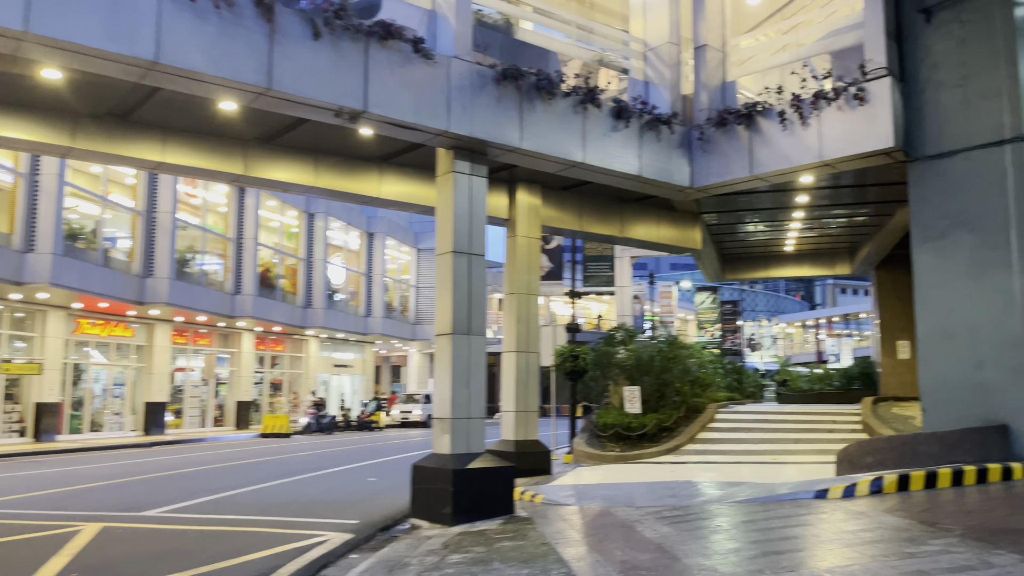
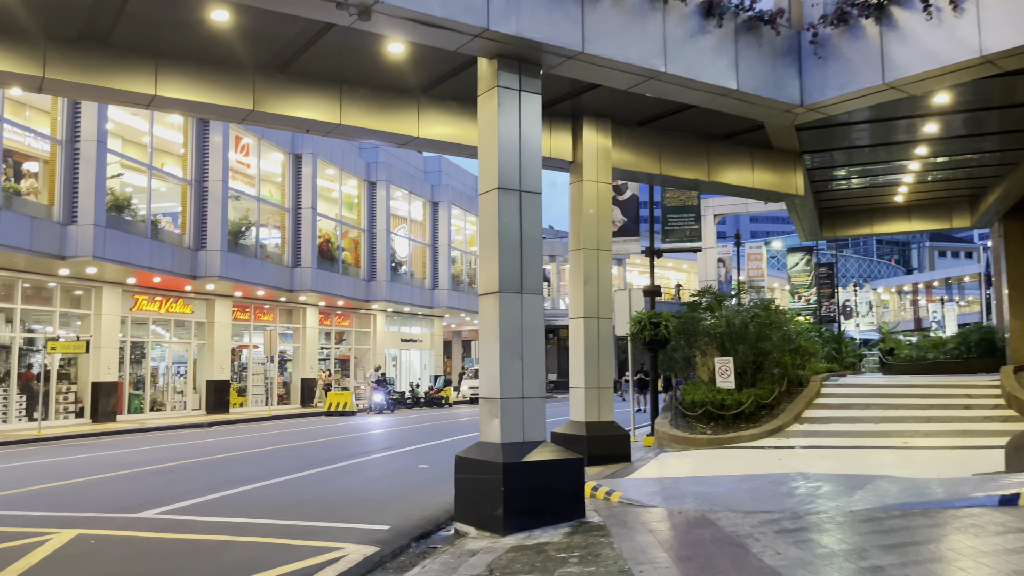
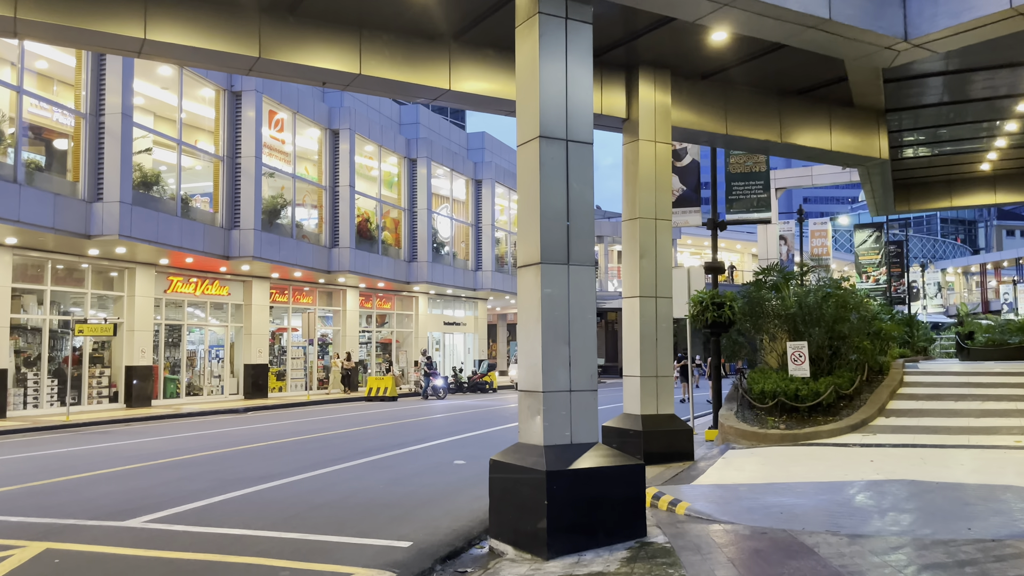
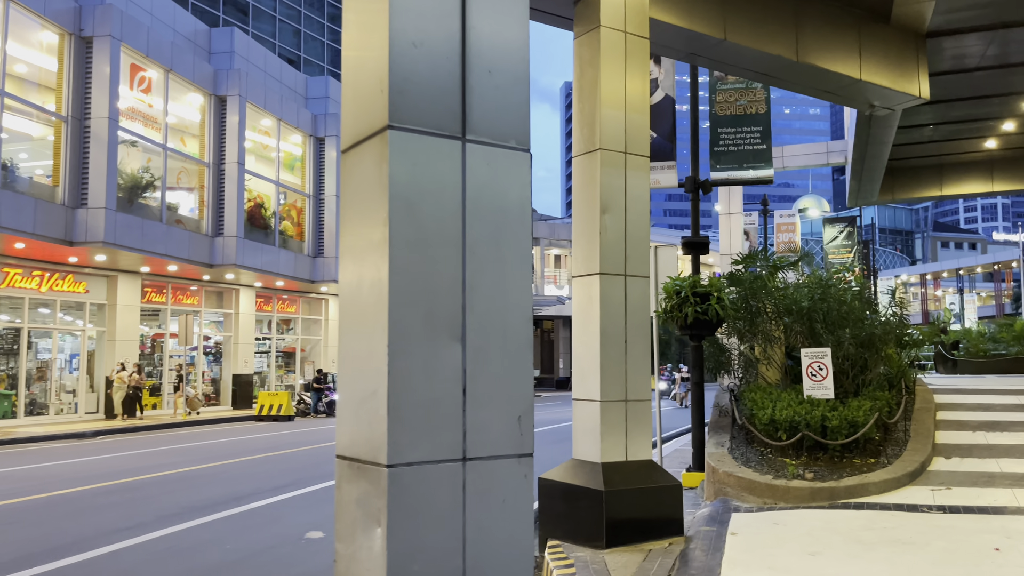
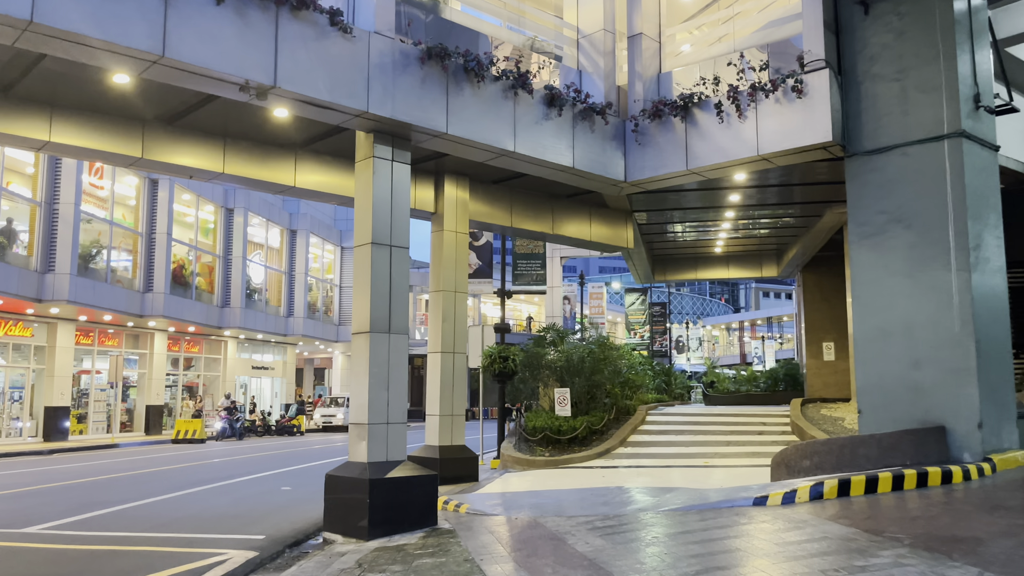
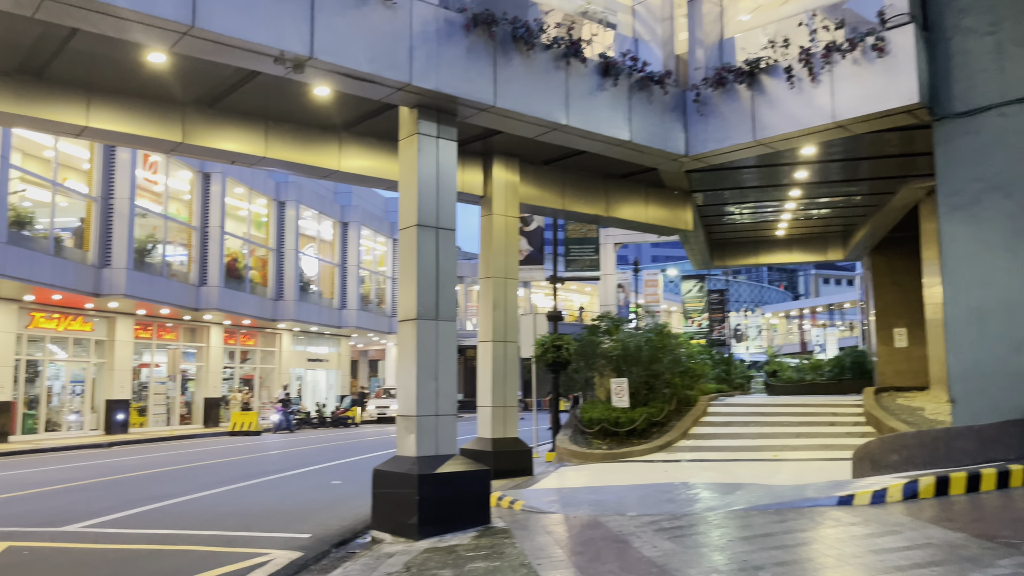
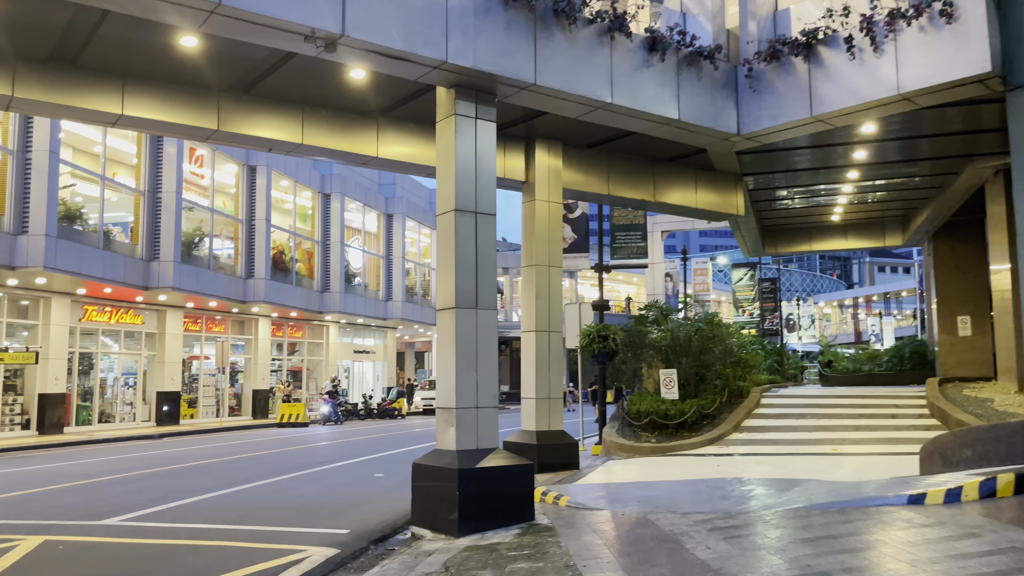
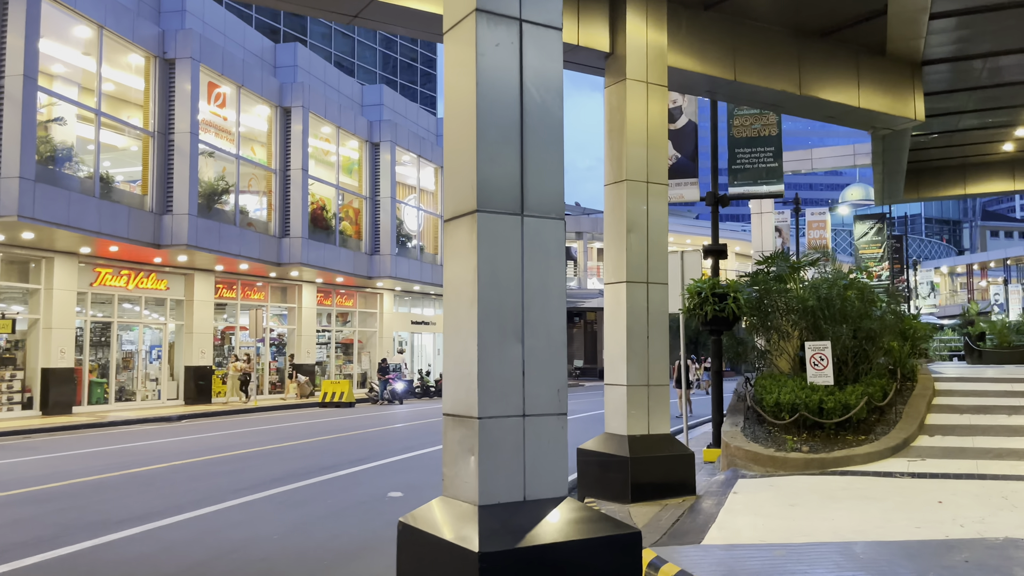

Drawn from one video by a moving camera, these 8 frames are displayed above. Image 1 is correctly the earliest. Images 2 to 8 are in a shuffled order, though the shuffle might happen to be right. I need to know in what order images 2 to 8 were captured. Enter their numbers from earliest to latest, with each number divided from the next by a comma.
5, 6, 7, 2, 3, 8, 4
